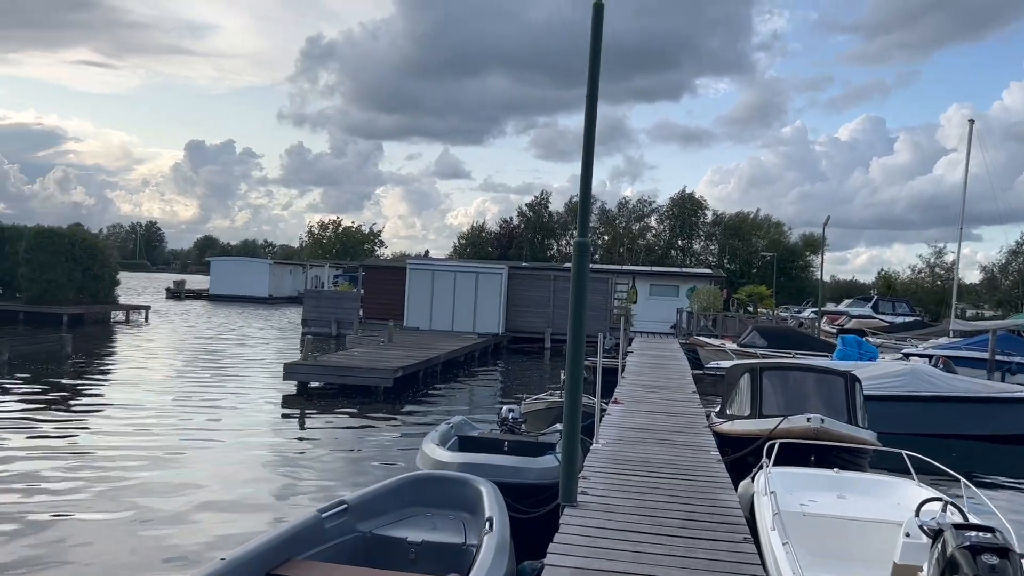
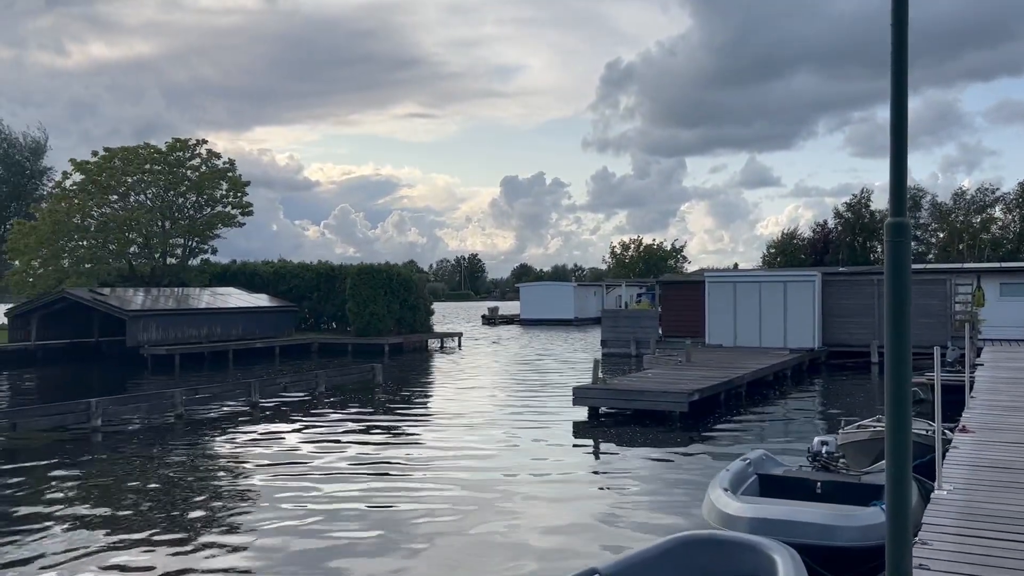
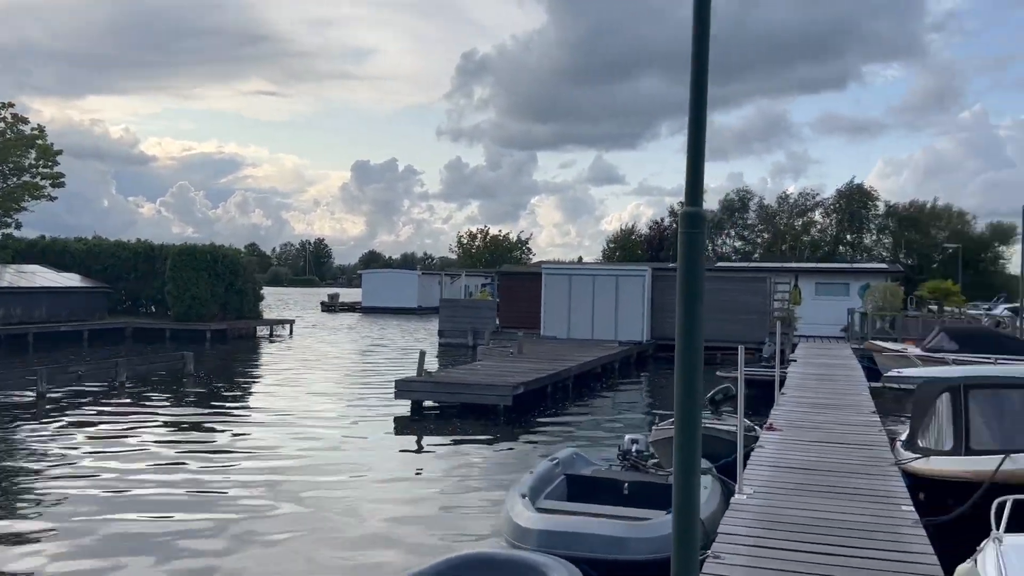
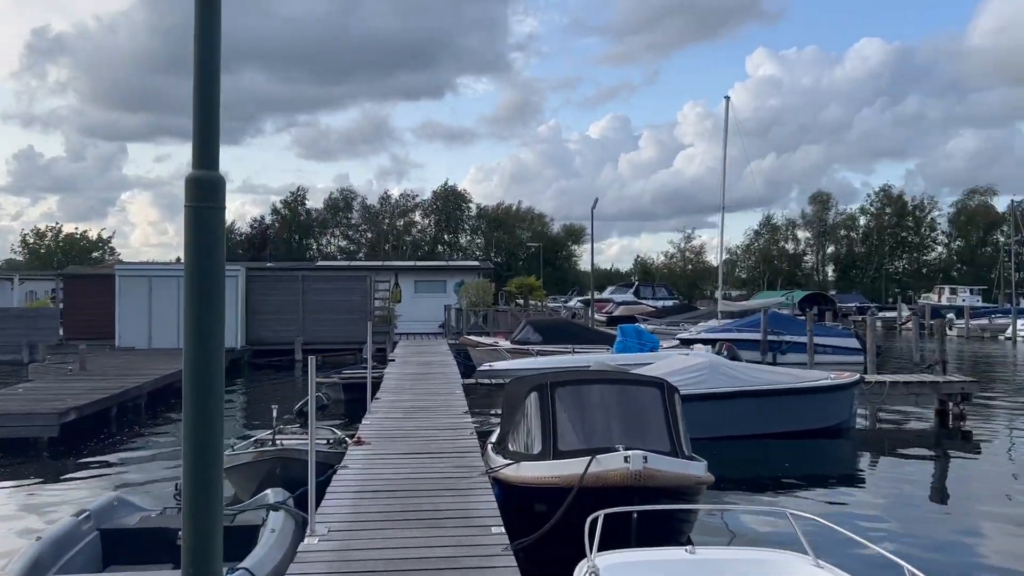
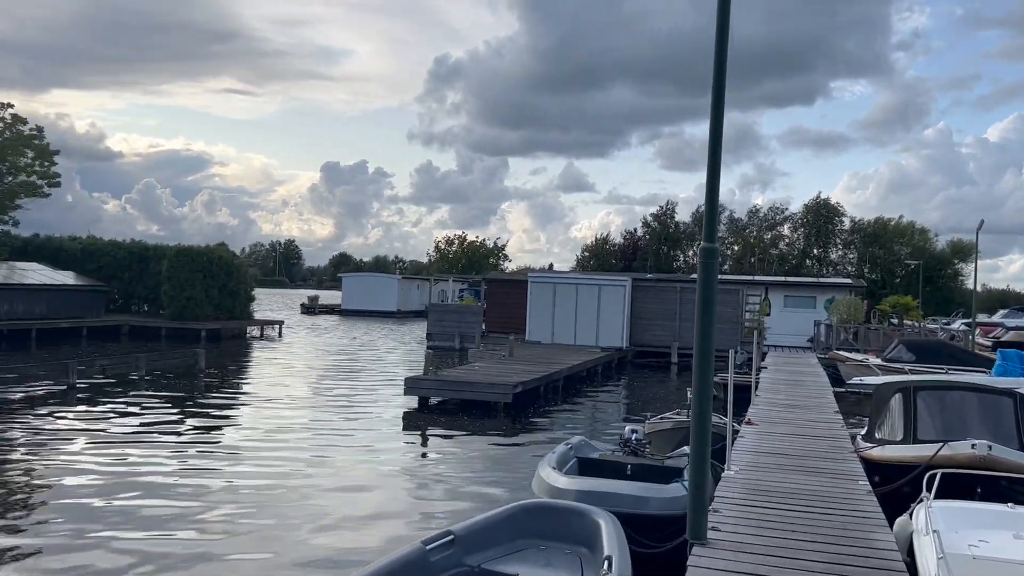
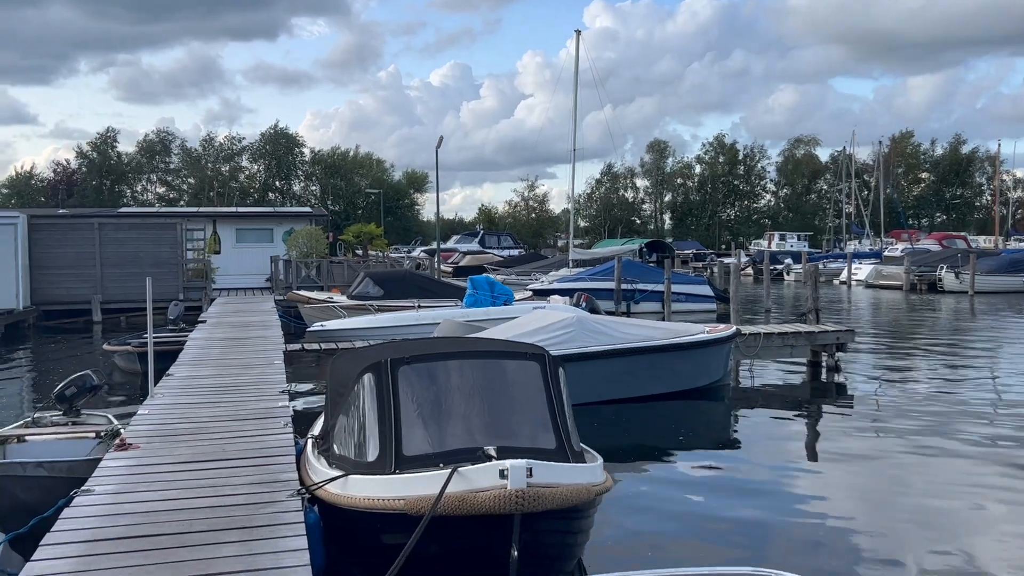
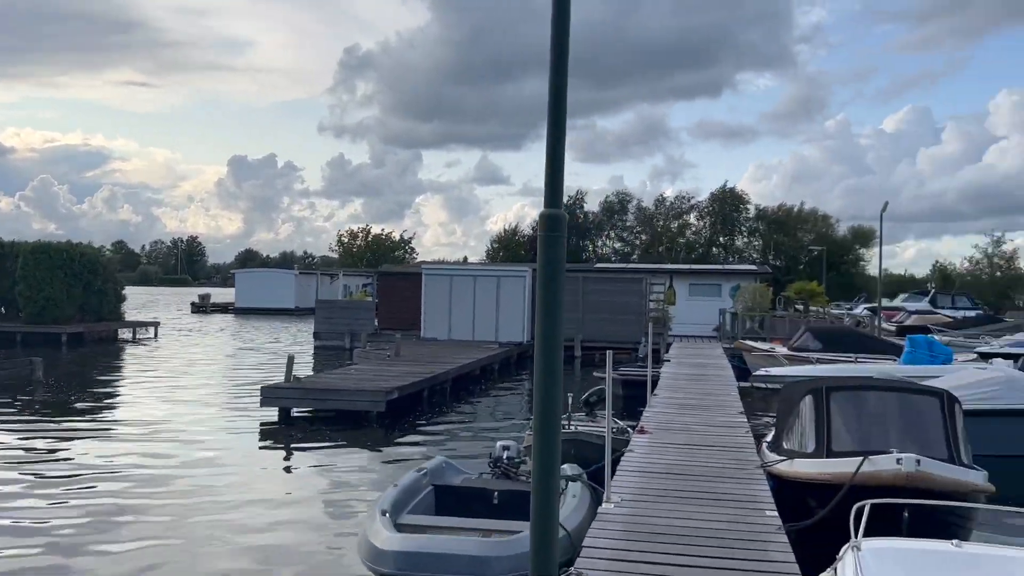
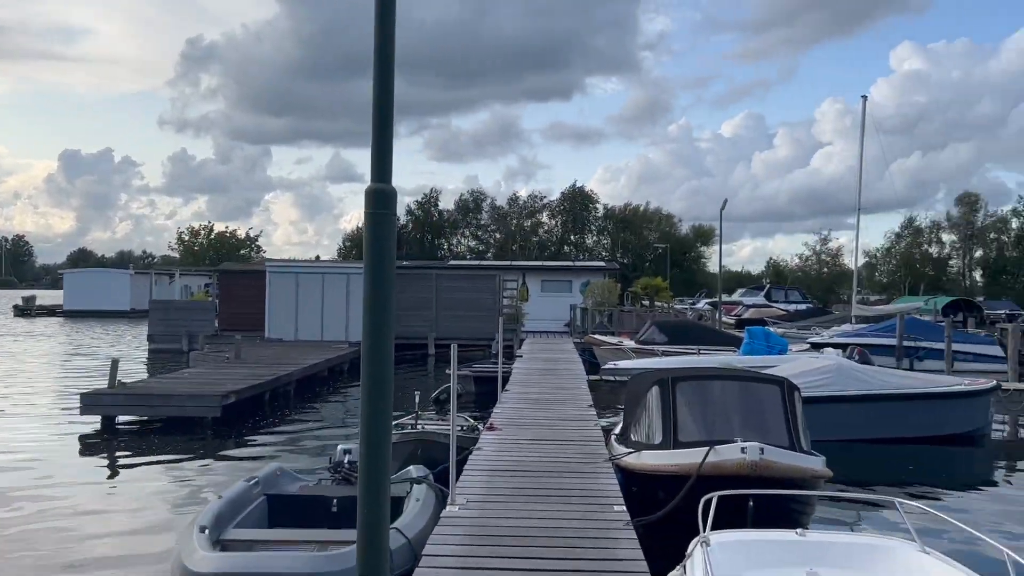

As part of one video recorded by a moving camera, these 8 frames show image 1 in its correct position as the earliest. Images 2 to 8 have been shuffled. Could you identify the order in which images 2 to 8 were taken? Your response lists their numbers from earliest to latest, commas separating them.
5, 2, 3, 7, 8, 4, 6
